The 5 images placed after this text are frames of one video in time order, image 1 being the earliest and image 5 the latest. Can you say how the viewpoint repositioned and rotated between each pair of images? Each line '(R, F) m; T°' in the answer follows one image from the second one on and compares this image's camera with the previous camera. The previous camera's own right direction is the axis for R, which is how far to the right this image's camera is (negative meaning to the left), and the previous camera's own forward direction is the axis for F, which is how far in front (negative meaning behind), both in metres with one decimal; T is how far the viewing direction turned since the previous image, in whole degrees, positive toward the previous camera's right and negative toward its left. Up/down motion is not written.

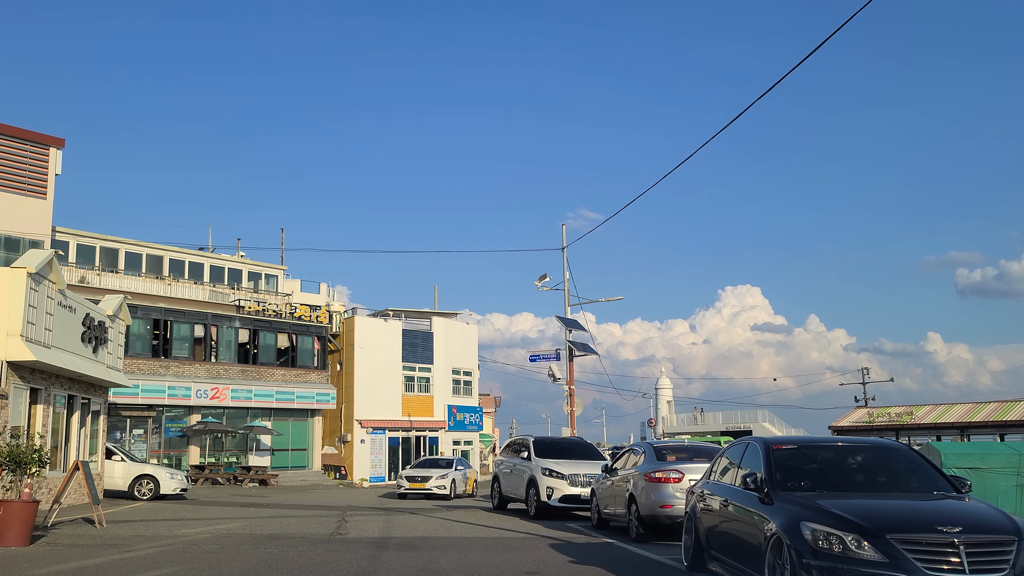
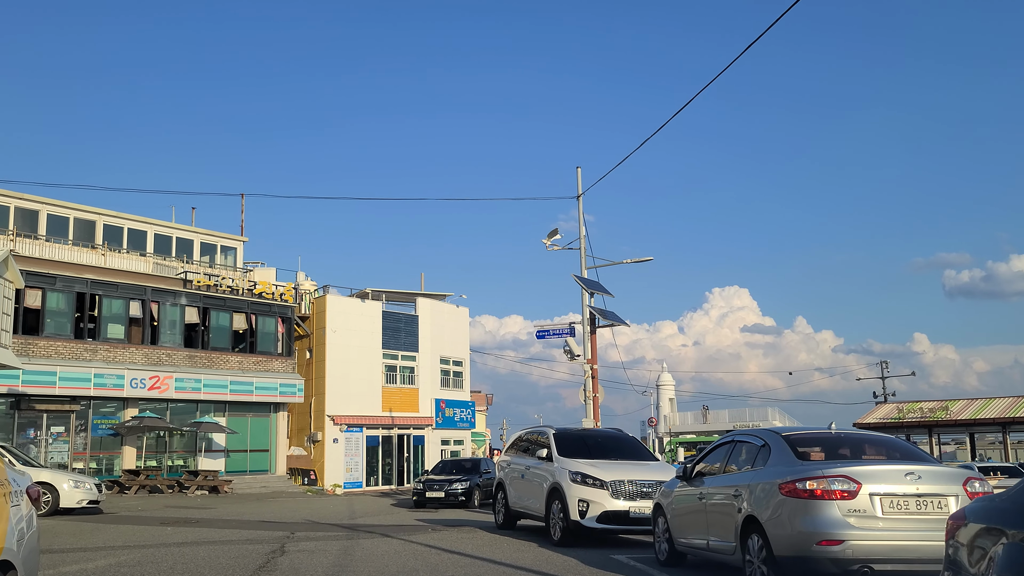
(-0.4, +5.9) m; +1°
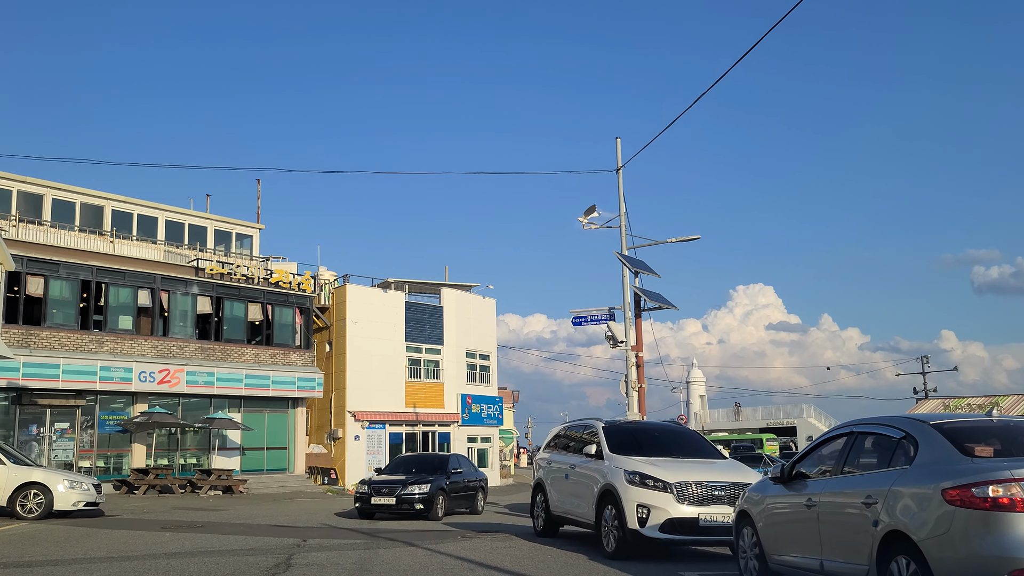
(-0.3, +2.0) m; -1°
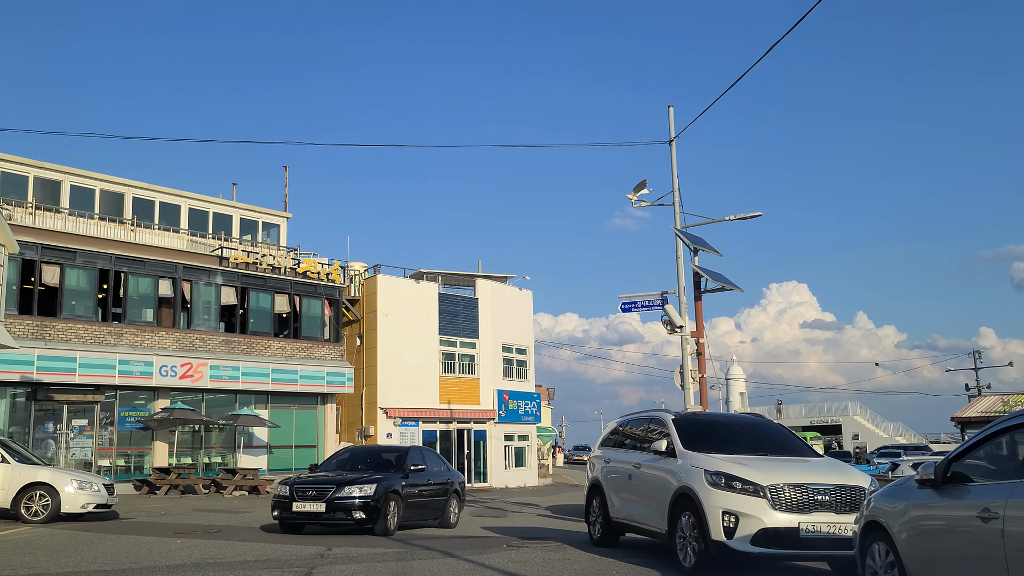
(-0.3, +1.8) m; -2°
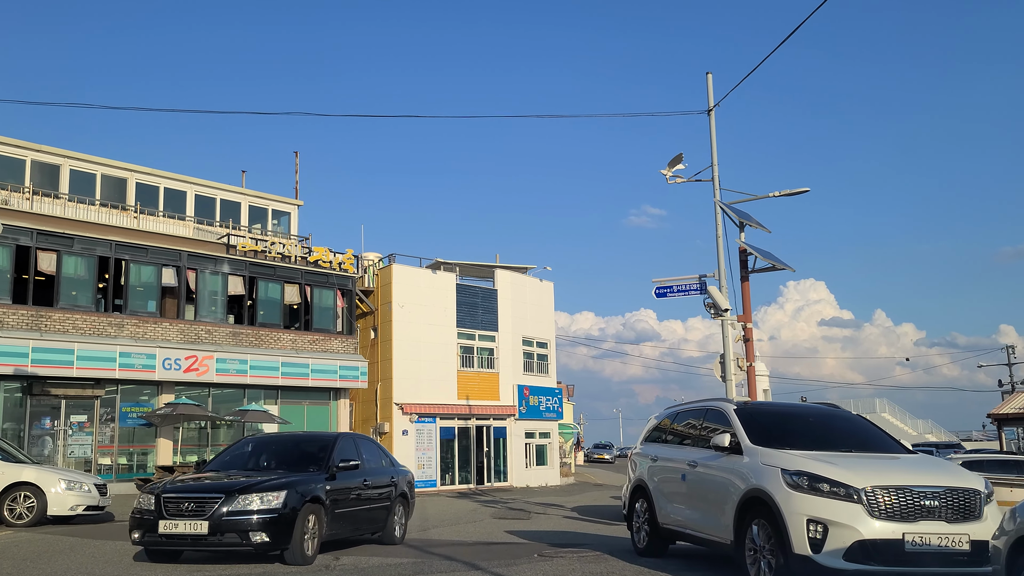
(-0.2, +1.5) m; -1°
